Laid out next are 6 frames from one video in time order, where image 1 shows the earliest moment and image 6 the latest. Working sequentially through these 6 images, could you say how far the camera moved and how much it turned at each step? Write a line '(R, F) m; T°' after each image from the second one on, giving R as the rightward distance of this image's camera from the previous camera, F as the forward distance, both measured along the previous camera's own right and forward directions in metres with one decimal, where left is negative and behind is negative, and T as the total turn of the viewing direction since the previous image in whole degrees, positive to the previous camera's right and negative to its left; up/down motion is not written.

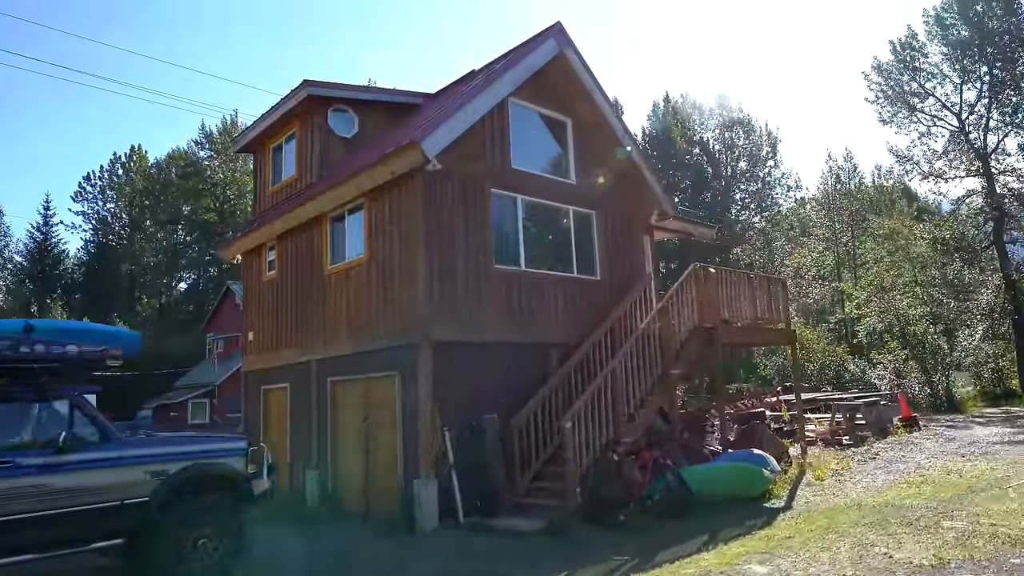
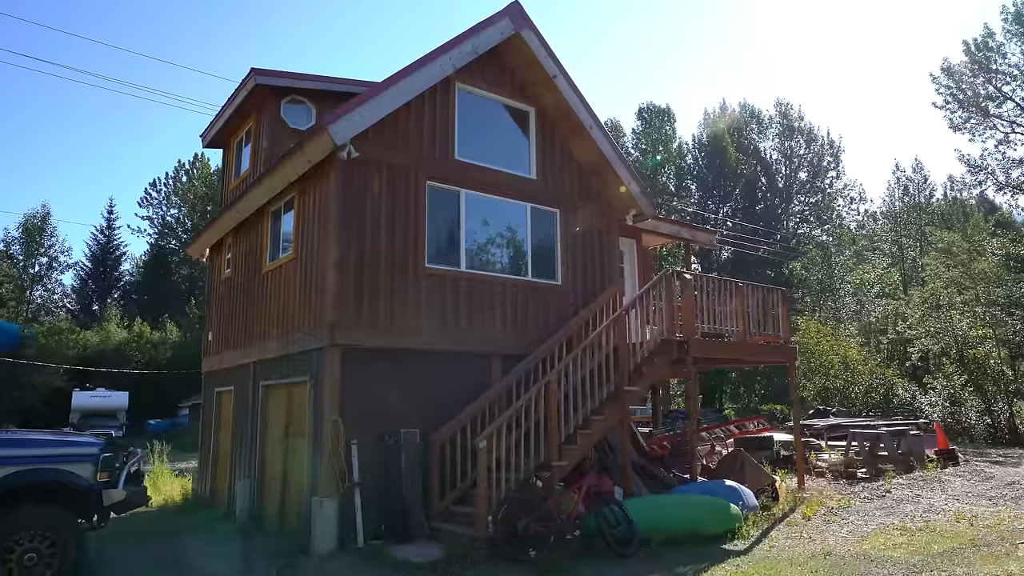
(+1.8, +1.1) m; -5°
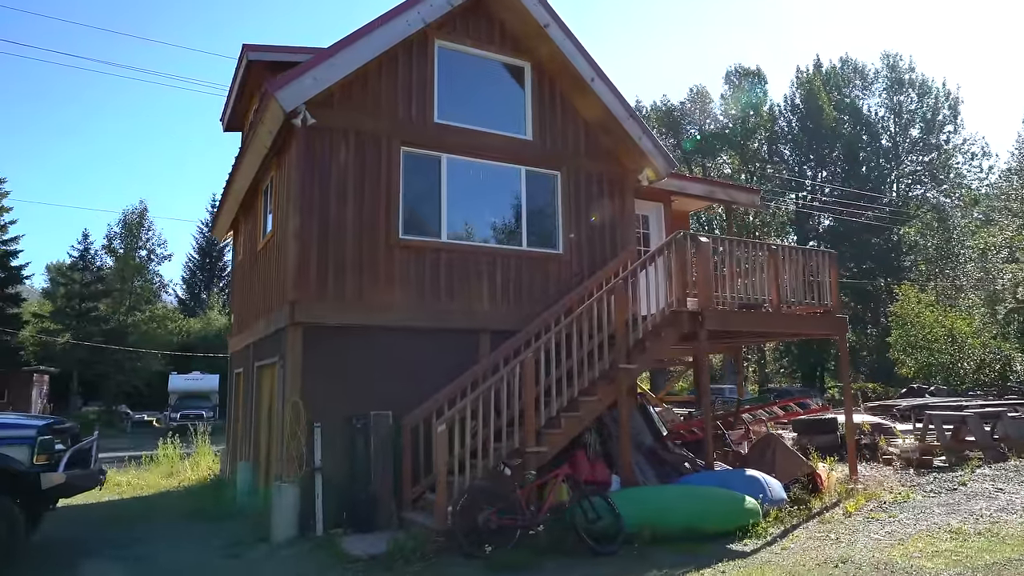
(+1.6, +1.0) m; -9°
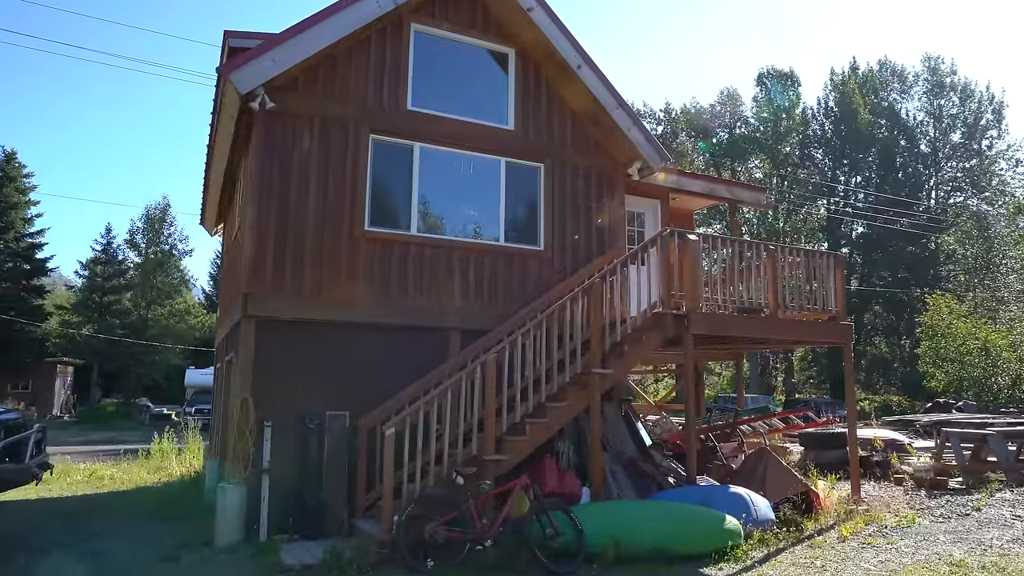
(+0.8, +0.5) m; -3°
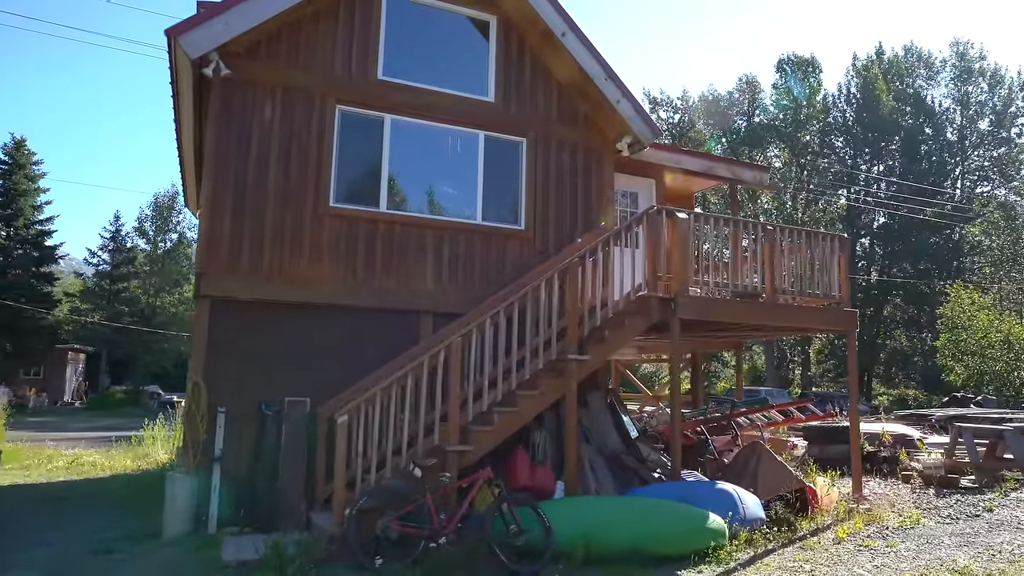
(+0.5, +0.5) m; -2°
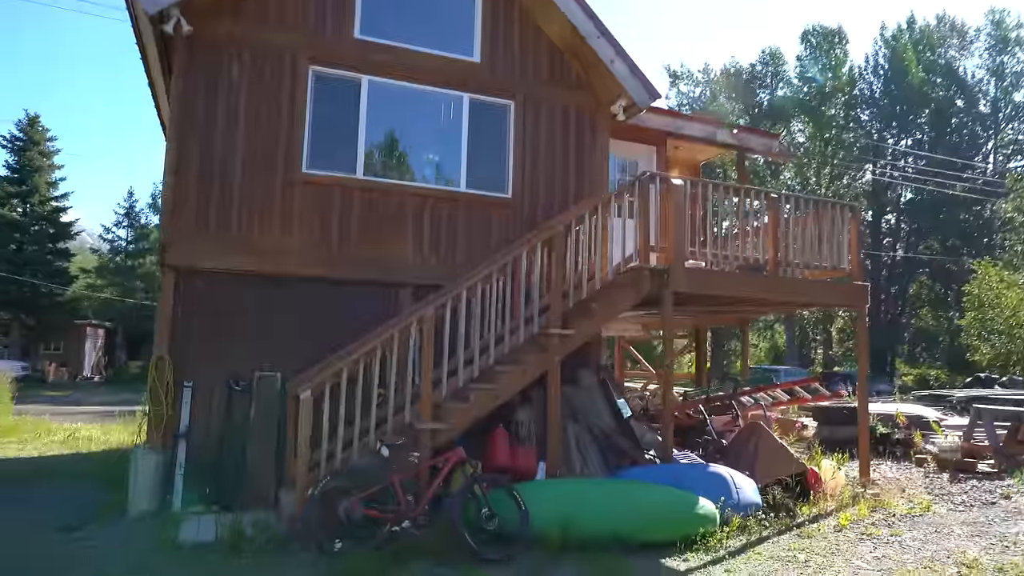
(+0.4, +0.4) m; -2°
